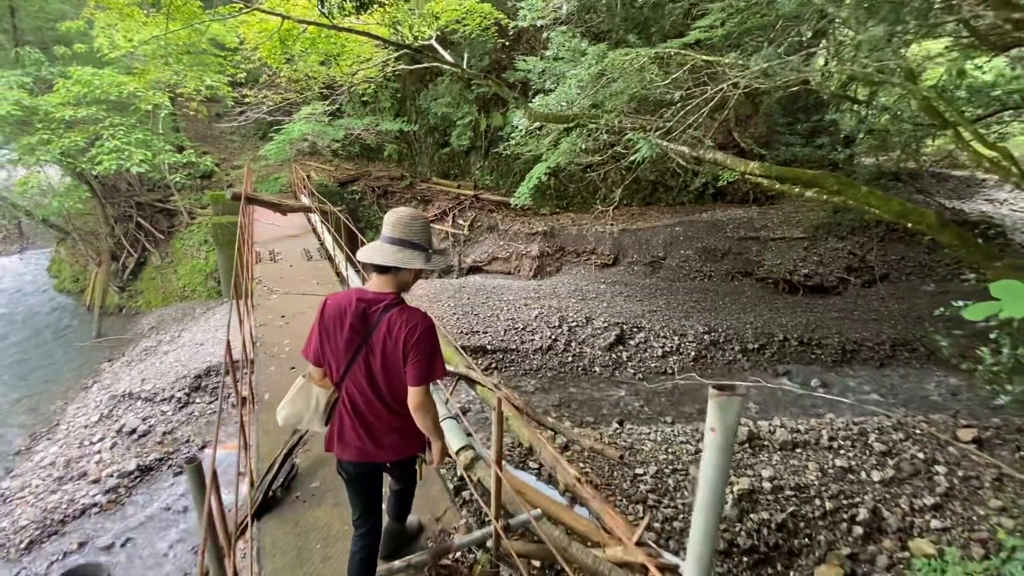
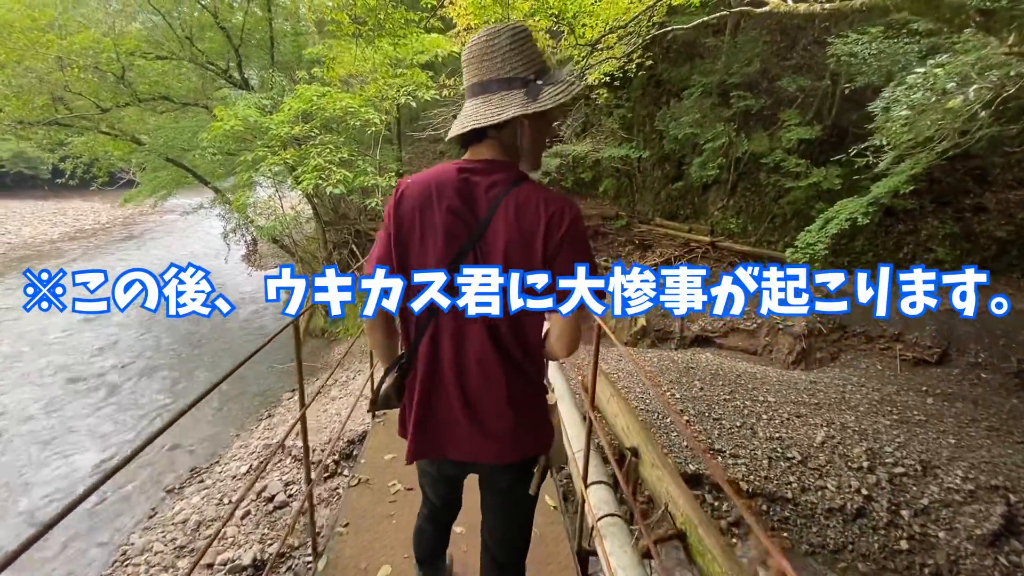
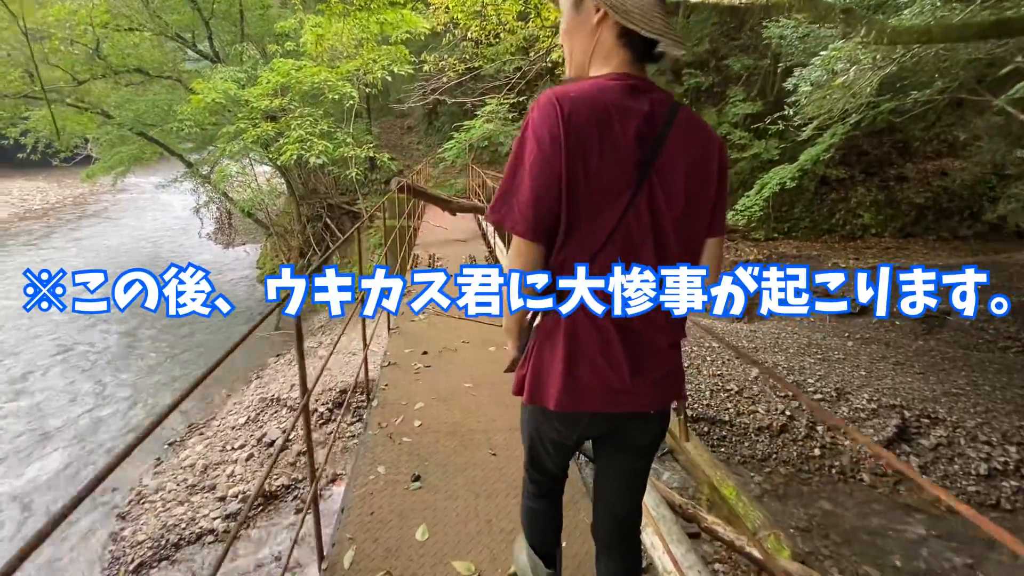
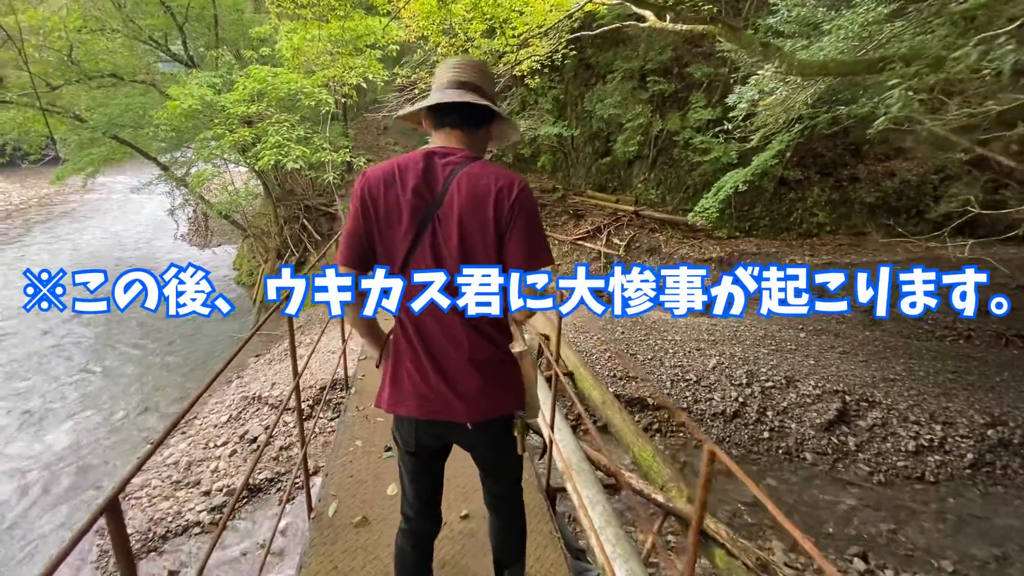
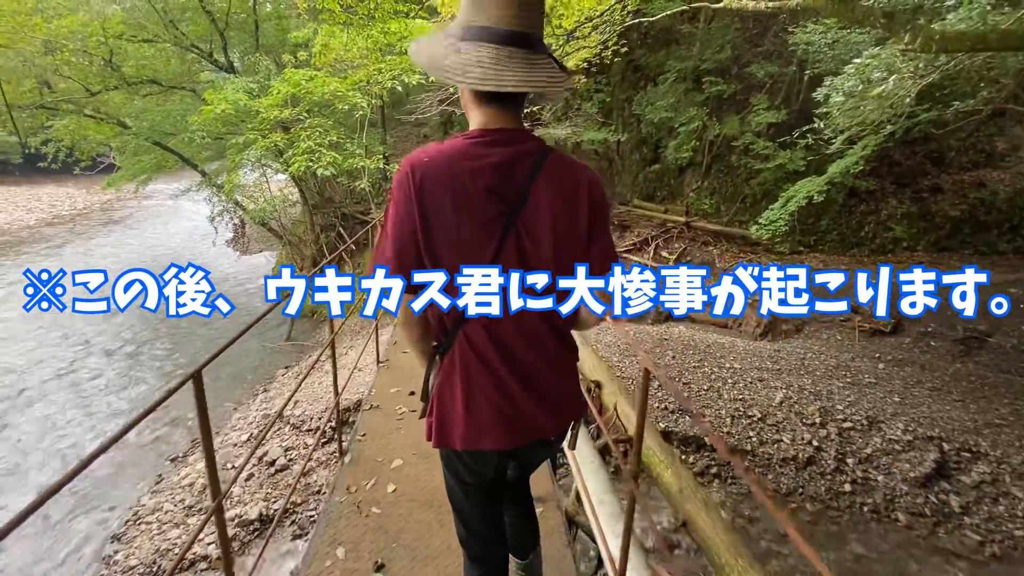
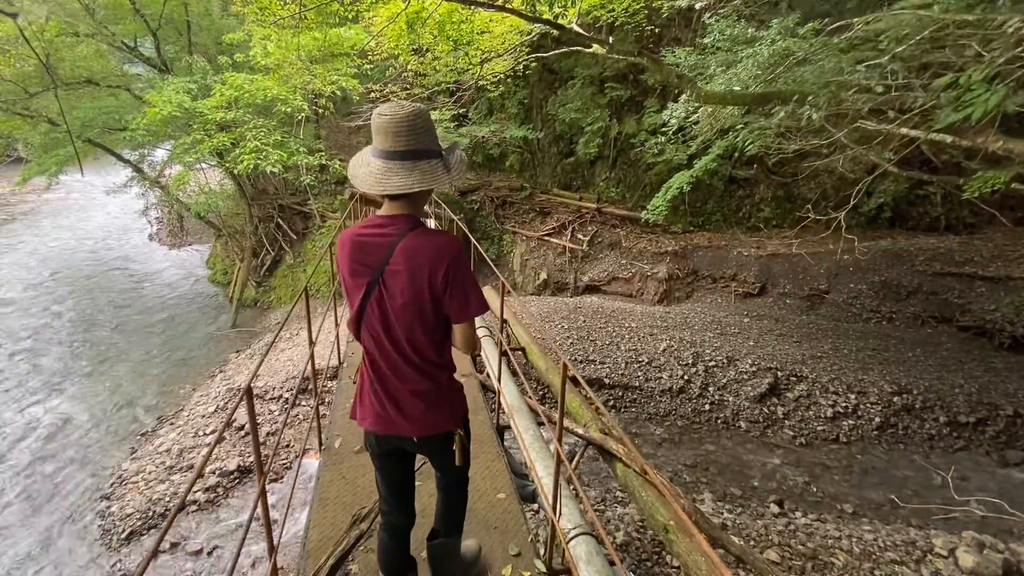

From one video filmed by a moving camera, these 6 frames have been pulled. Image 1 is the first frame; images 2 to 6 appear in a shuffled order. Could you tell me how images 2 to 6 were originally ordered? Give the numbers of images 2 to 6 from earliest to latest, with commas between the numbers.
6, 4, 3, 5, 2
